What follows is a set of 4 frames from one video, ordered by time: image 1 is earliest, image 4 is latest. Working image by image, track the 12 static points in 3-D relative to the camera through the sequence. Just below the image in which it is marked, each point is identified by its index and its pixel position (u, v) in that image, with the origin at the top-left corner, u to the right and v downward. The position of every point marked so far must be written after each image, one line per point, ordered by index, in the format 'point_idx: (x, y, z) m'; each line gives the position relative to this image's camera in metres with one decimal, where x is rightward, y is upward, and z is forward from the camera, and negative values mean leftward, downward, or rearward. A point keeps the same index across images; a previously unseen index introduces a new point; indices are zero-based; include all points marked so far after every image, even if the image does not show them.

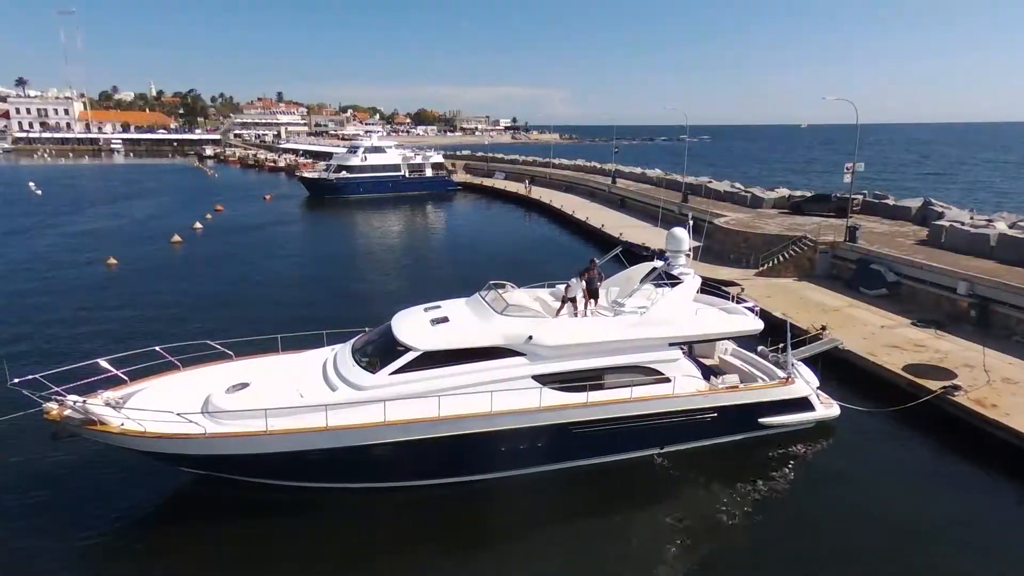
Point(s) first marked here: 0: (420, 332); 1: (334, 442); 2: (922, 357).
0: (-1.4, -0.7, +9.6) m
1: (-2.3, -2.1, +8.7) m
2: (+8.5, -1.4, +13.5) m
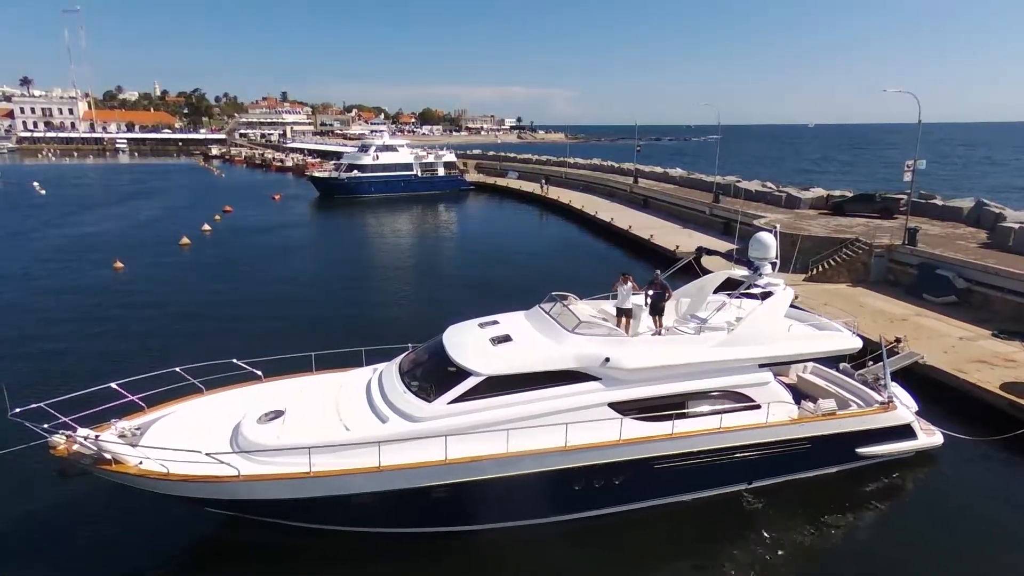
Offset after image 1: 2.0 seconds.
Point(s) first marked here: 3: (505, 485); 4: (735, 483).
0: (-0.4, -0.9, +8.4) m
1: (-1.4, -2.2, +7.4) m
2: (+9.5, -1.6, +12.2) m
3: (-0.1, -2.4, +7.9) m
4: (+3.1, -2.8, +9.2) m
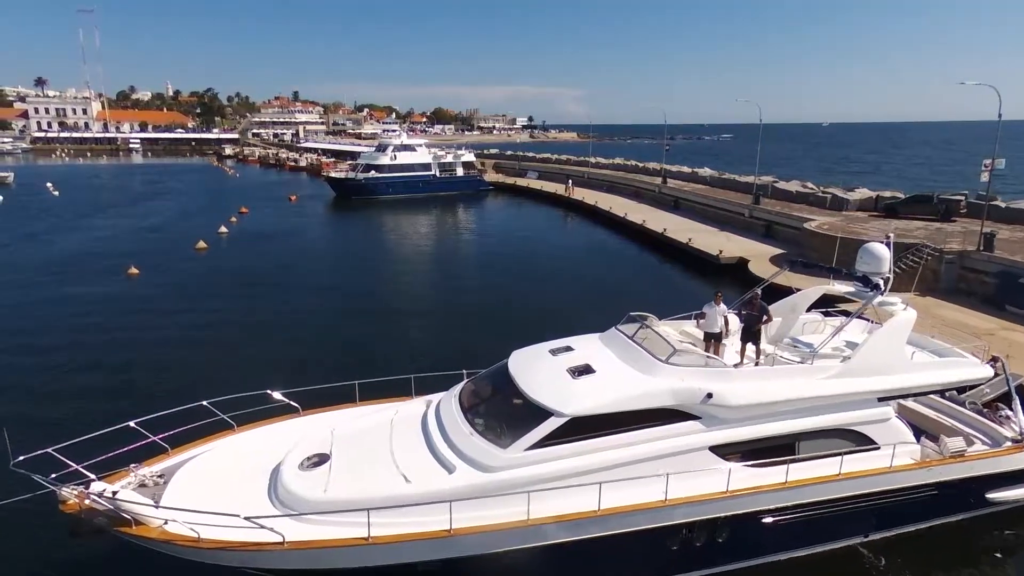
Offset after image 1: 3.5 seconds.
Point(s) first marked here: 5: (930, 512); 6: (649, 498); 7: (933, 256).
0: (+0.5, -1.1, +7.1) m
1: (-0.5, -2.5, +6.2) m
2: (+10.5, -1.9, +10.8) m
3: (+0.8, -2.6, +6.6) m
4: (+4.1, -3.0, +7.9) m
5: (+5.2, -2.8, +8.1) m
6: (+1.4, -2.2, +6.8) m
7: (+11.3, +0.8, +17.4) m
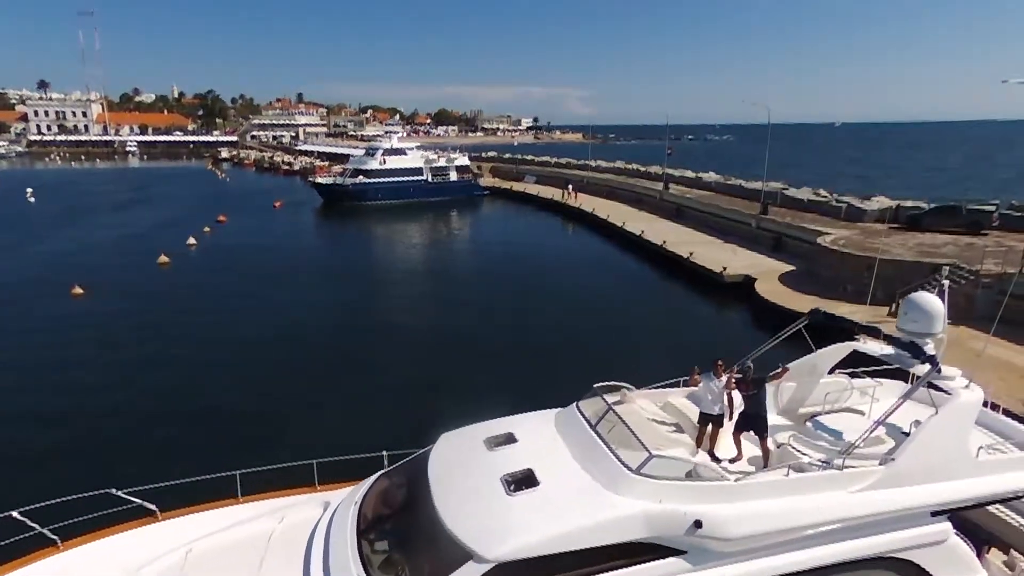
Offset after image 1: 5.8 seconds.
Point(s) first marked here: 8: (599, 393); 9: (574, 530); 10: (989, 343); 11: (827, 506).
0: (-0.2, -1.8, +5.0) m
1: (-1.2, -3.1, +4.1) m
2: (+9.8, -2.5, +8.7) m
3: (+0.1, -3.3, +4.5) m
4: (+3.4, -3.7, +5.8) m
5: (+4.5, -3.4, +6.0) m
6: (+0.7, -2.8, +4.7) m
7: (+10.7, +0.2, +15.2) m
8: (+0.9, -1.0, +6.5) m
9: (+0.5, -1.8, +4.9) m
10: (+10.2, -1.1, +14.1) m
11: (+2.6, -1.8, +5.3) m
